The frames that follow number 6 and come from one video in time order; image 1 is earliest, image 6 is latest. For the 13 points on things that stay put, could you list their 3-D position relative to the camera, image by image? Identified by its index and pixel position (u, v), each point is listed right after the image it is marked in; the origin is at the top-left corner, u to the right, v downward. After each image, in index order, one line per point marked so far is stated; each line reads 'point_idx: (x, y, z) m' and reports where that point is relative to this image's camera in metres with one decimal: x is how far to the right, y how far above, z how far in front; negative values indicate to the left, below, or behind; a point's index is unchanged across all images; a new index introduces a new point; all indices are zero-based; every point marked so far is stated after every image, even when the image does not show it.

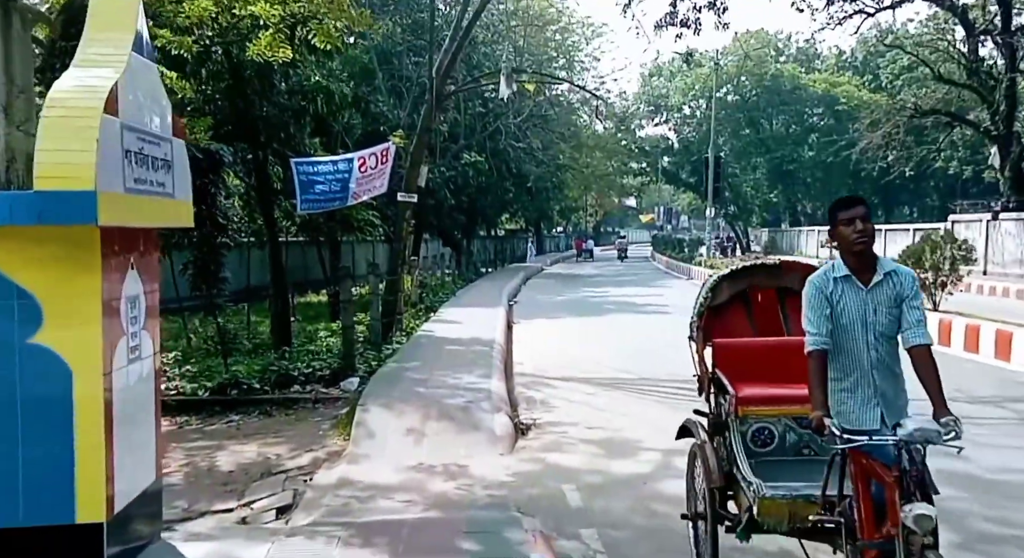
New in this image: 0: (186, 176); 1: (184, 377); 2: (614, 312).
0: (-1.6, +0.5, +4.4) m
1: (-3.4, -1.0, +9.5) m
2: (+1.9, -0.7, +17.4) m
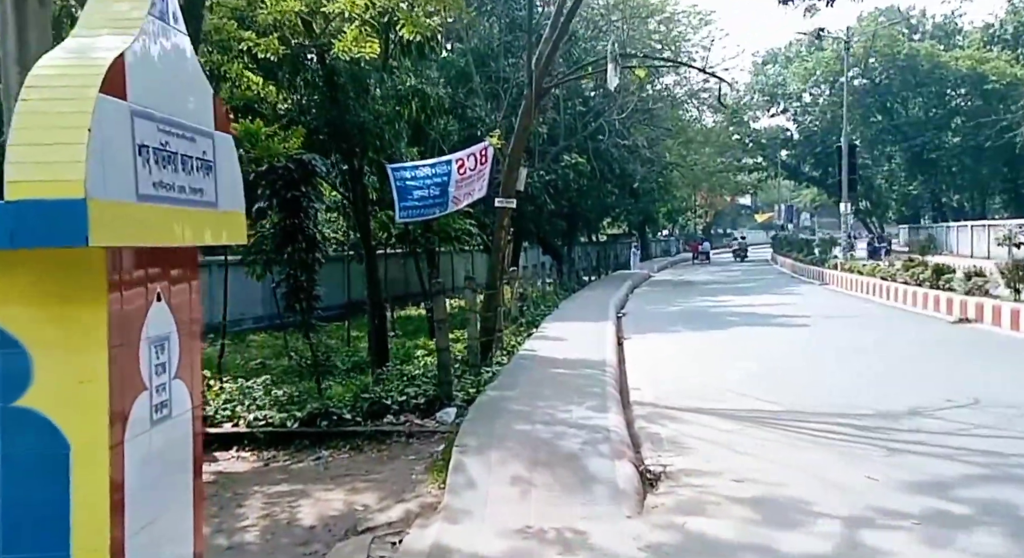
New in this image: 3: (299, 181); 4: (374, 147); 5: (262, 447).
0: (-1.1, +0.4, +3.5) m
1: (-2.3, -1.2, +8.7) m
2: (+3.9, -0.8, +16.0) m
3: (-2.4, +1.1, +10.1) m
4: (-1.7, +1.7, +11.6) m
5: (-2.2, -1.5, +7.8) m
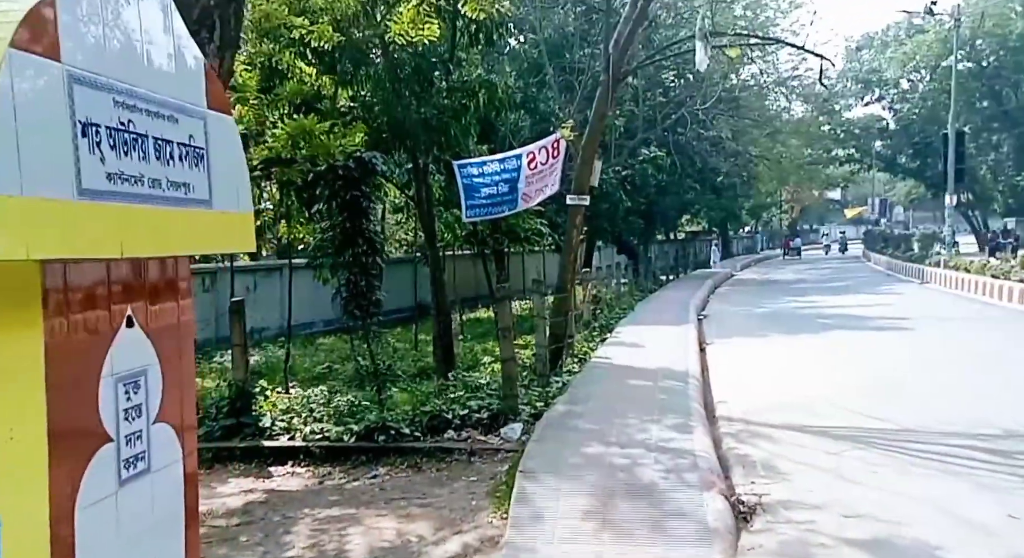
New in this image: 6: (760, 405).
0: (-0.9, +0.3, +2.9) m
1: (-1.6, -1.2, +8.2) m
2: (+5.1, -0.8, +14.9) m
3: (-1.6, +1.0, +9.6) m
4: (-0.8, +1.7, +11.0) m
5: (-1.6, -1.5, +7.3) m
6: (+2.4, -1.2, +8.7) m
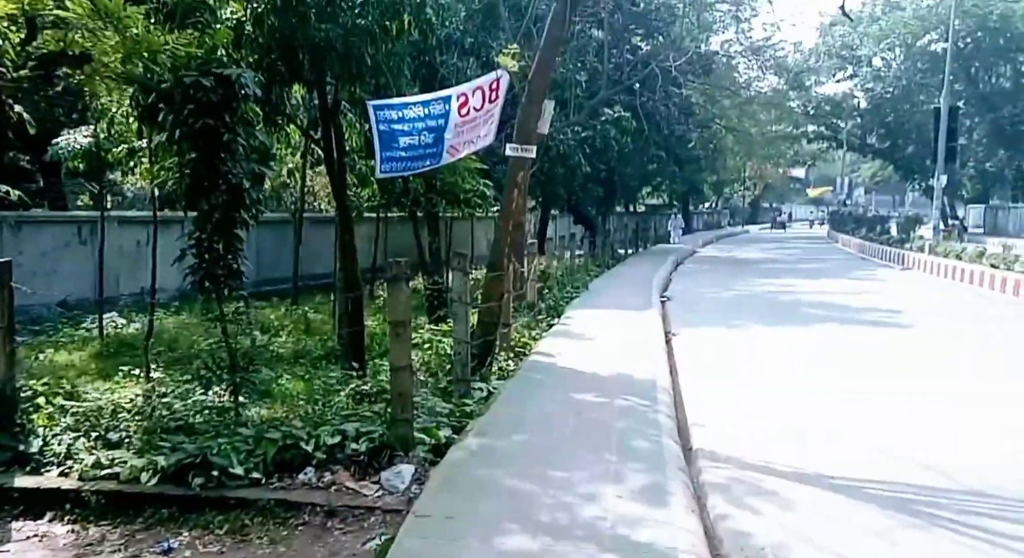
0: (-1.2, +0.4, +0.3) m
1: (-2.3, -1.0, +5.7) m
2: (+4.1, -0.6, +12.7) m
3: (-2.3, +1.3, +7.0) m
4: (-1.5, +2.0, +8.4) m
5: (-2.2, -1.3, +4.8) m
6: (+1.7, -1.1, +6.3) m
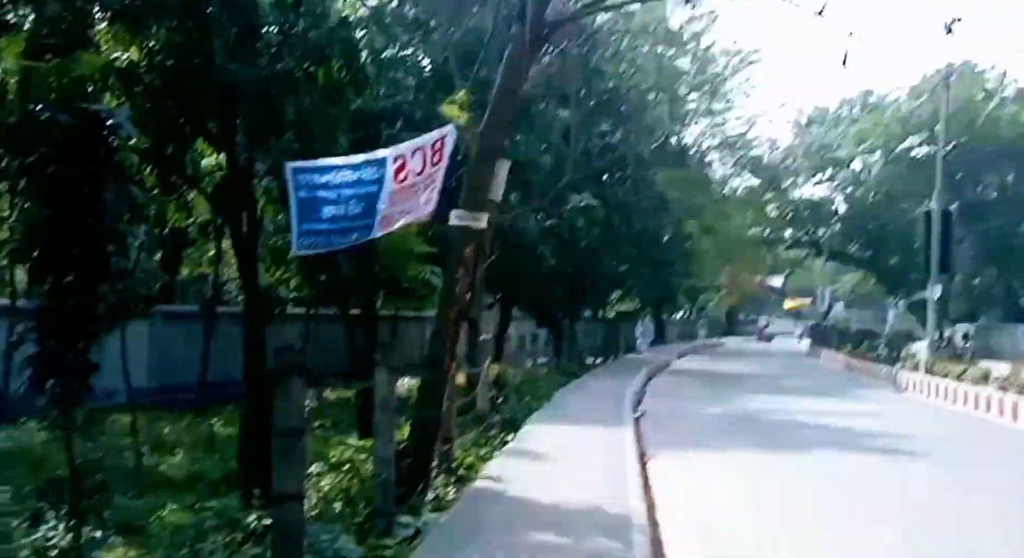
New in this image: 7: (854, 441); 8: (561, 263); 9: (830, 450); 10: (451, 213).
0: (-1.3, +0.6, -1.3) m
1: (-2.6, -1.4, +3.8) m
2: (+3.5, -2.0, +11.1) m
3: (-2.6, +0.8, +5.4) m
4: (-1.9, +1.2, +6.9) m
5: (-2.5, -1.5, +2.9) m
6: (+1.3, -1.6, +4.6) m
7: (+4.4, -2.0, +11.7) m
8: (+1.1, +0.2, +19.7) m
9: (+3.9, -2.0, +10.8) m
10: (-0.4, +0.5, +7.4) m
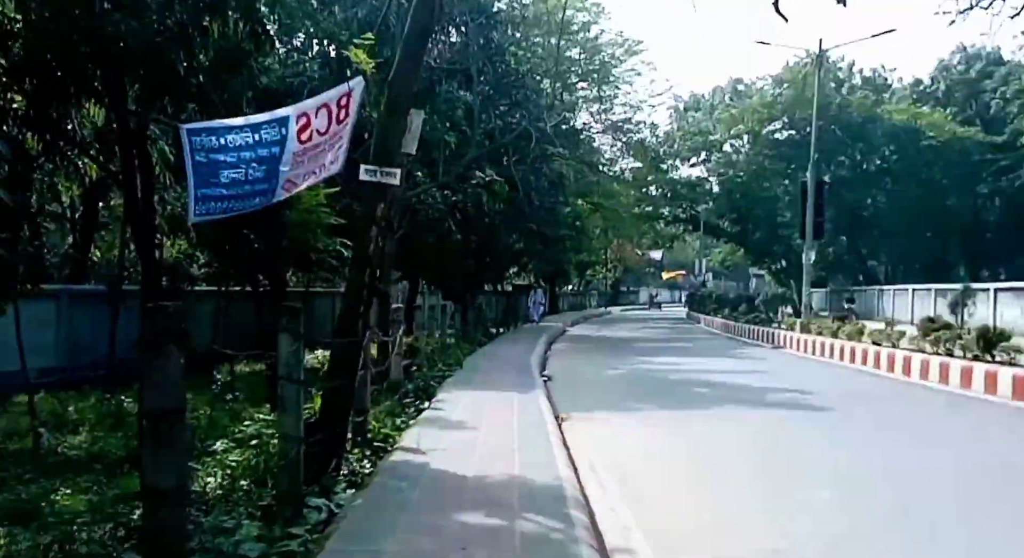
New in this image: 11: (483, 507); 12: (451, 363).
0: (-1.1, +0.6, -1.6) m
1: (-2.9, -1.3, +3.4) m
2: (+2.4, -1.5, +11.3) m
3: (-3.1, +0.9, +4.9) m
4: (-2.5, +1.5, +6.4) m
5: (-2.7, -1.5, +2.5) m
6: (+1.0, -1.4, +4.6) m
7: (+3.3, -1.5, +12.0) m
8: (-1.0, +0.9, +19.5) m
9: (+2.8, -1.5, +11.1) m
10: (-1.2, +0.7, +7.1) m
11: (-0.2, -1.3, +5.2) m
12: (-1.0, -1.4, +14.1) m
